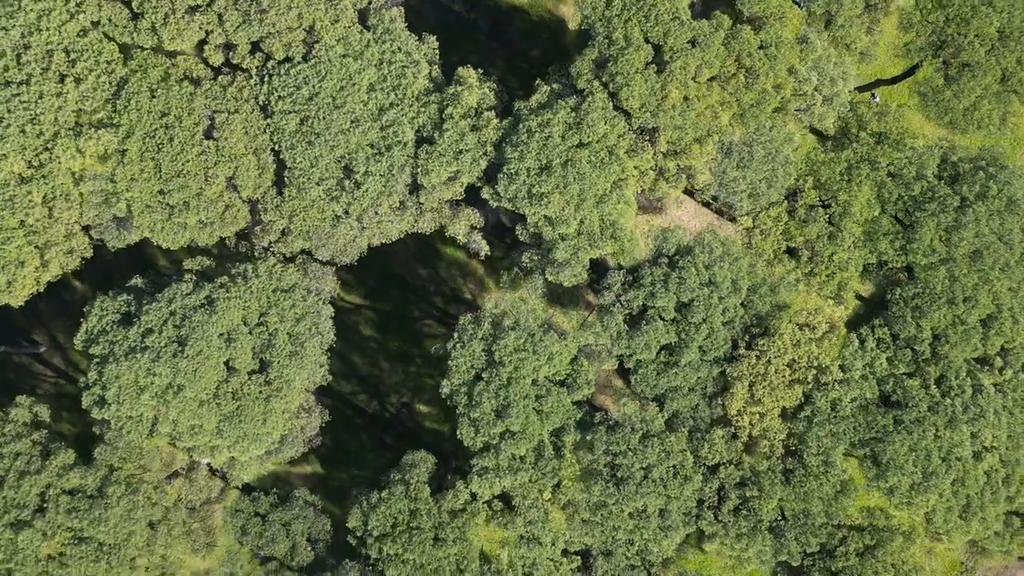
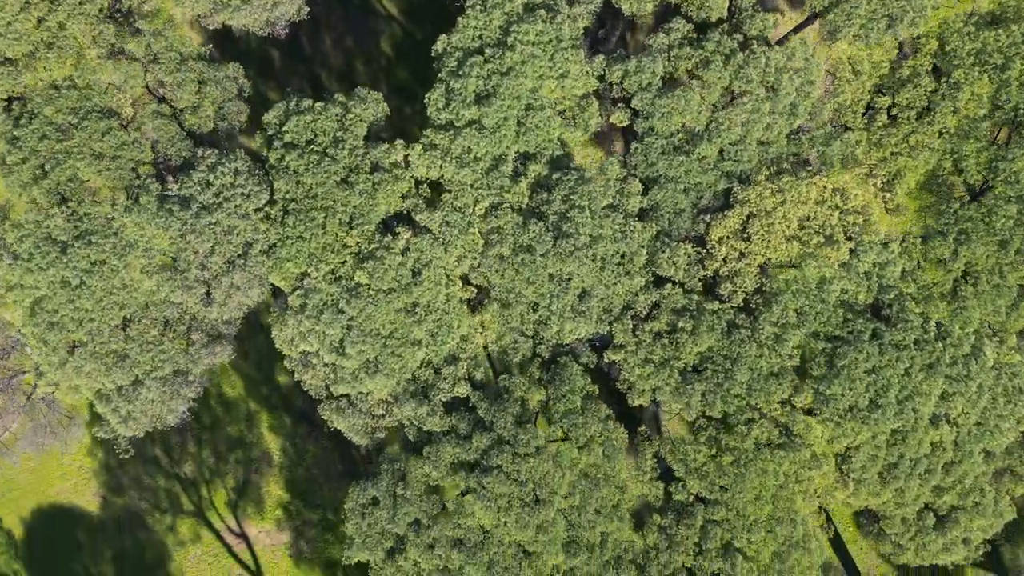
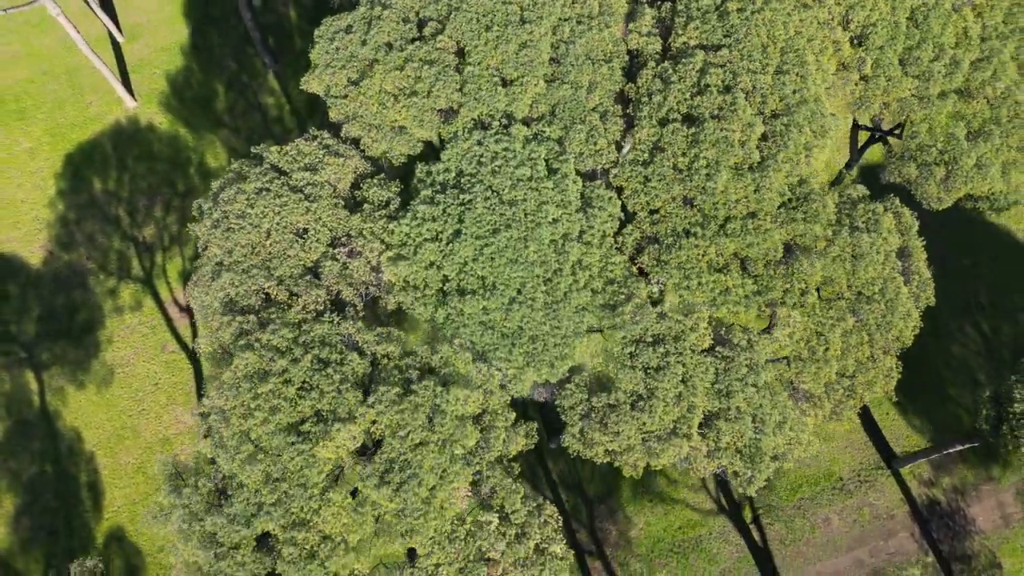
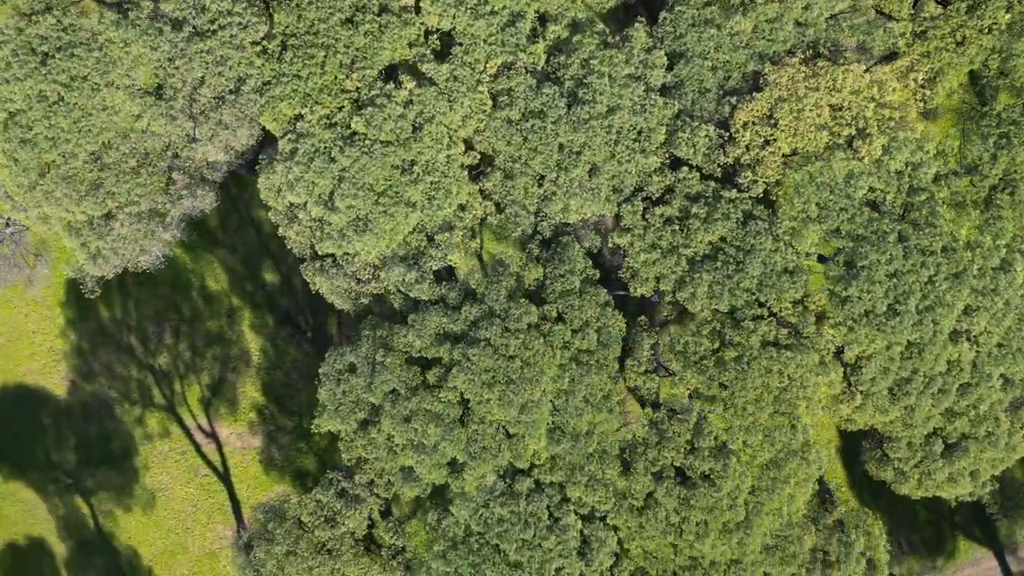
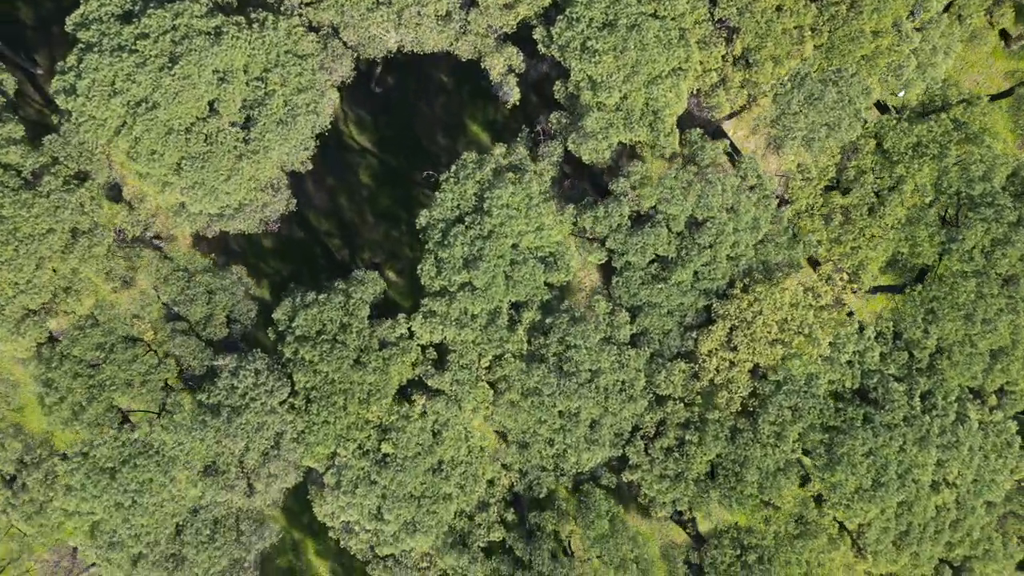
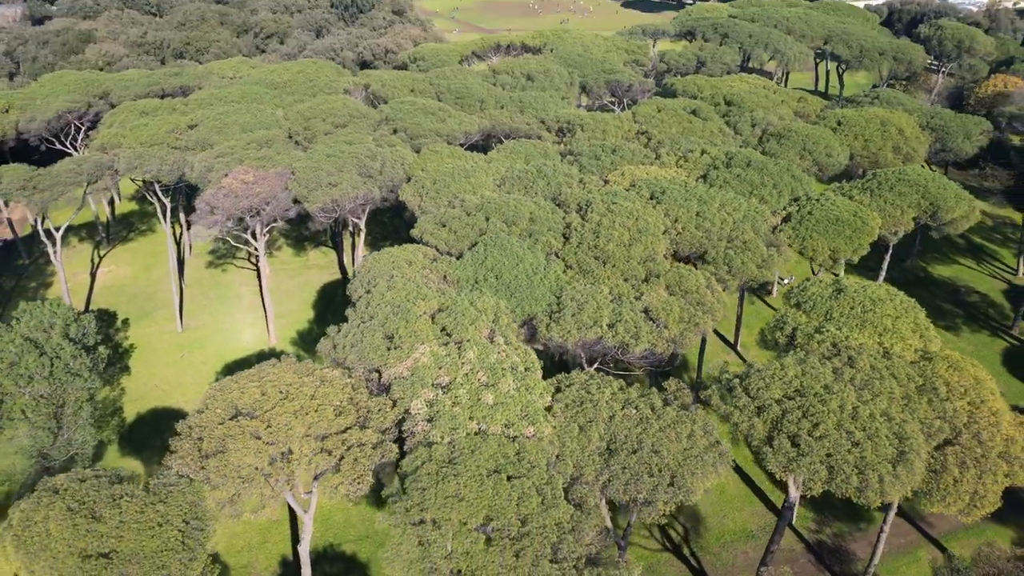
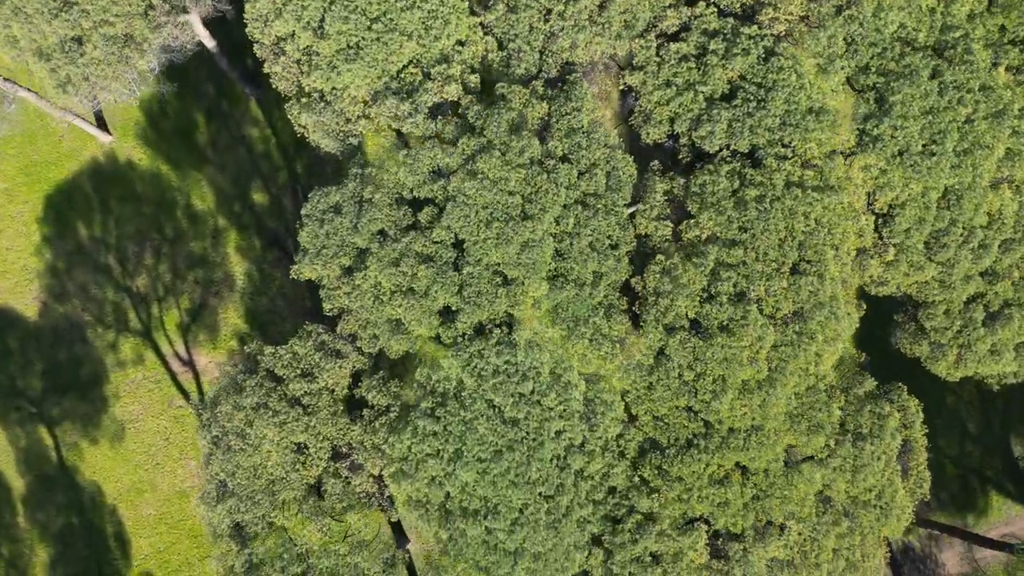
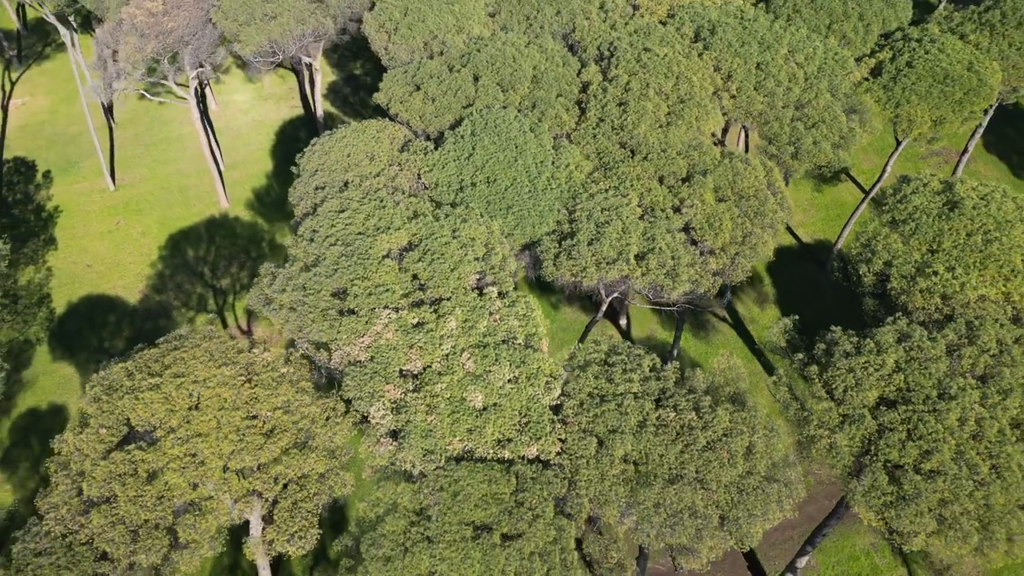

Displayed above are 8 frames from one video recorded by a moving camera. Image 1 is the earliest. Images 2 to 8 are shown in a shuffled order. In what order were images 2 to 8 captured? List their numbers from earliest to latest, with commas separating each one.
5, 2, 4, 7, 3, 8, 6
